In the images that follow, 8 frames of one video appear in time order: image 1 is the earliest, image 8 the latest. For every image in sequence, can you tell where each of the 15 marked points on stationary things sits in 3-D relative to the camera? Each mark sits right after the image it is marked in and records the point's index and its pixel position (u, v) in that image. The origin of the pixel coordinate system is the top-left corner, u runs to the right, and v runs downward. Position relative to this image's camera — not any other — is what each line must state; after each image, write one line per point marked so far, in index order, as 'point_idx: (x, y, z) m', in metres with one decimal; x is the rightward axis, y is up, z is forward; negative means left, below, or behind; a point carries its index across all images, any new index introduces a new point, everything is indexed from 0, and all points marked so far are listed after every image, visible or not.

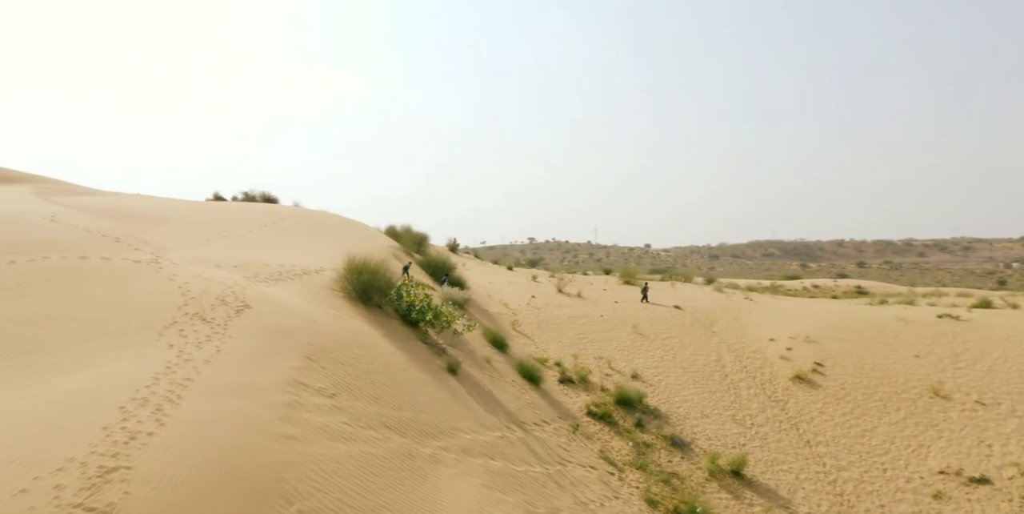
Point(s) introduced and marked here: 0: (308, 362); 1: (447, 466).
0: (-2.5, -1.3, +6.8) m
1: (-0.7, -2.3, +6.1) m
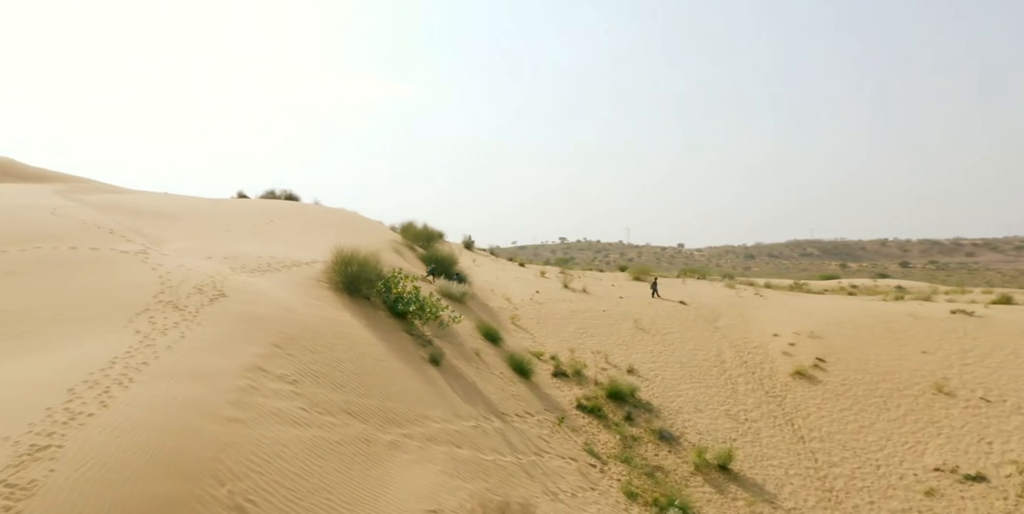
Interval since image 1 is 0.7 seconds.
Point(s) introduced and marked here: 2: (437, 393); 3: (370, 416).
0: (-2.9, -1.1, +6.8) m
1: (-1.1, -2.1, +6.0) m
2: (-1.1, -2.0, +8.4) m
3: (-1.6, -1.8, +6.4) m
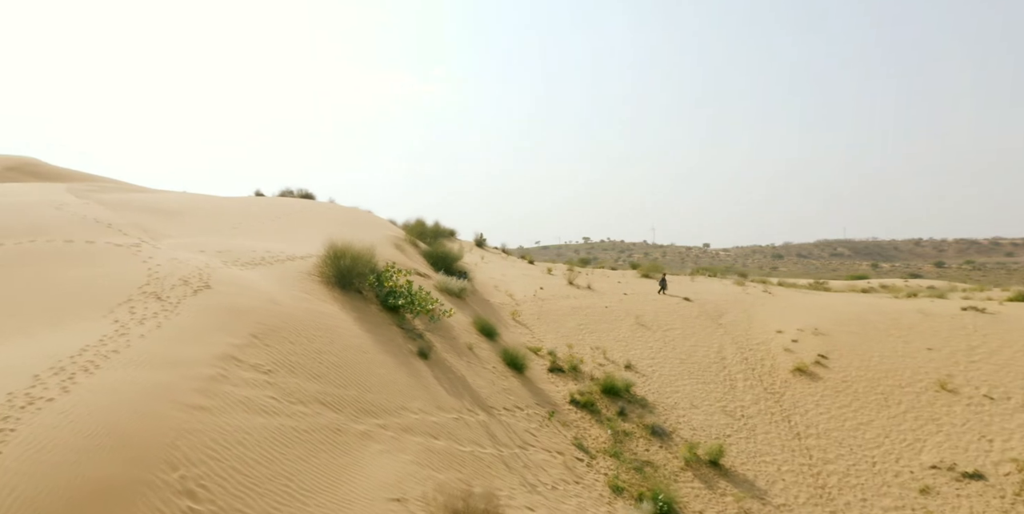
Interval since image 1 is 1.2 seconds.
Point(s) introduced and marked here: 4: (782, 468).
0: (-3.2, -1.0, +6.8) m
1: (-1.4, -2.0, +6.0) m
2: (-1.4, -1.9, +8.4) m
3: (-1.9, -1.7, +6.4) m
4: (+4.6, -3.6, +9.6) m
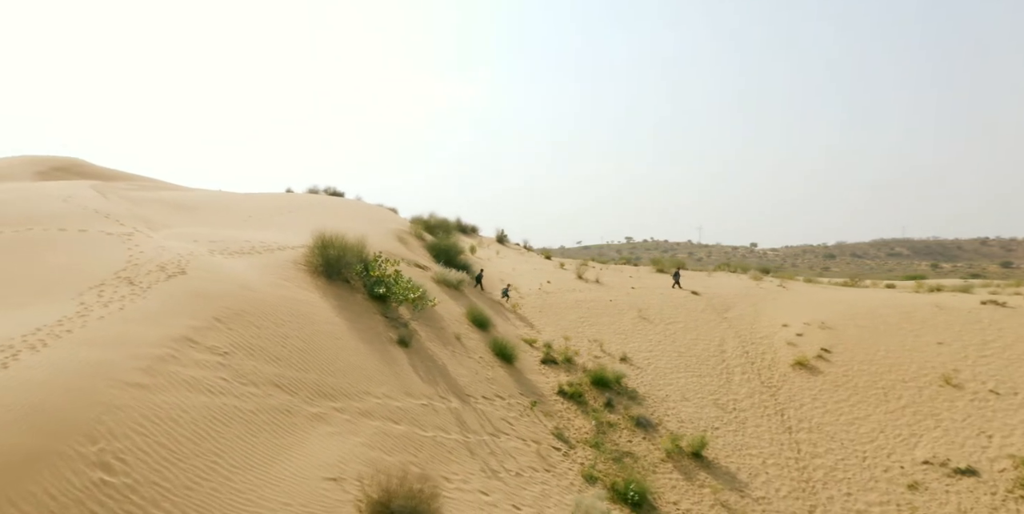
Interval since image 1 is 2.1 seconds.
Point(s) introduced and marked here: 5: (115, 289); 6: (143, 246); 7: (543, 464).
0: (-3.6, -0.8, +6.9) m
1: (-2.0, -1.8, +6.0) m
2: (-1.8, -1.7, +8.4) m
3: (-2.4, -1.5, +6.4) m
4: (+4.2, -3.4, +9.3) m
5: (-5.2, -0.4, +7.3) m
6: (-6.6, +0.2, +10.0) m
7: (+0.4, -3.0, +8.2) m
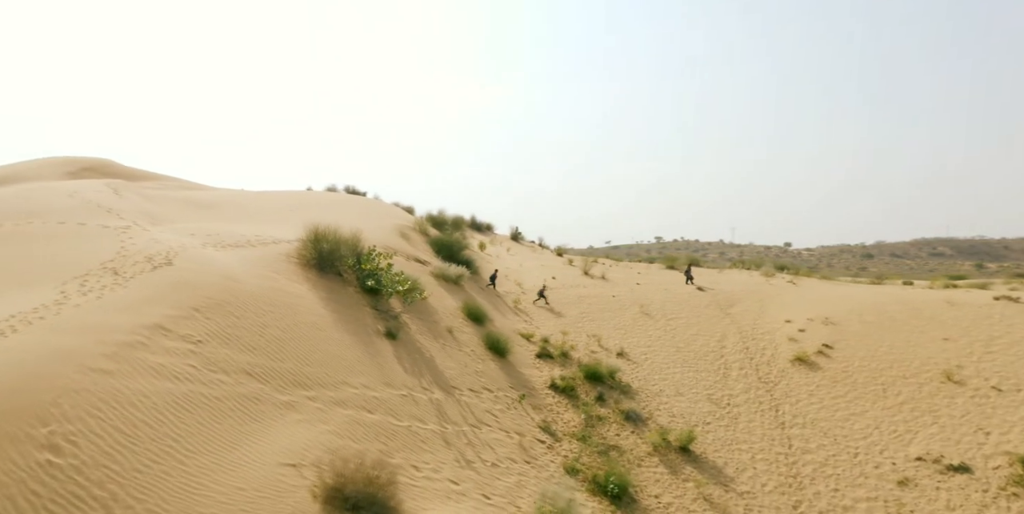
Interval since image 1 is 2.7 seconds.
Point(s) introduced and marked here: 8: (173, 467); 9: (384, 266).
0: (-4.0, -0.7, +6.9) m
1: (-2.3, -1.7, +6.0) m
2: (-2.1, -1.6, +8.4) m
3: (-2.7, -1.4, +6.4) m
4: (+4.0, -3.3, +9.2) m
5: (-5.5, -0.3, +7.4) m
6: (-6.8, +0.3, +10.2) m
7: (+0.2, -2.9, +8.1) m
8: (-2.6, -1.6, +4.3) m
9: (-2.9, -0.2, +12.6) m
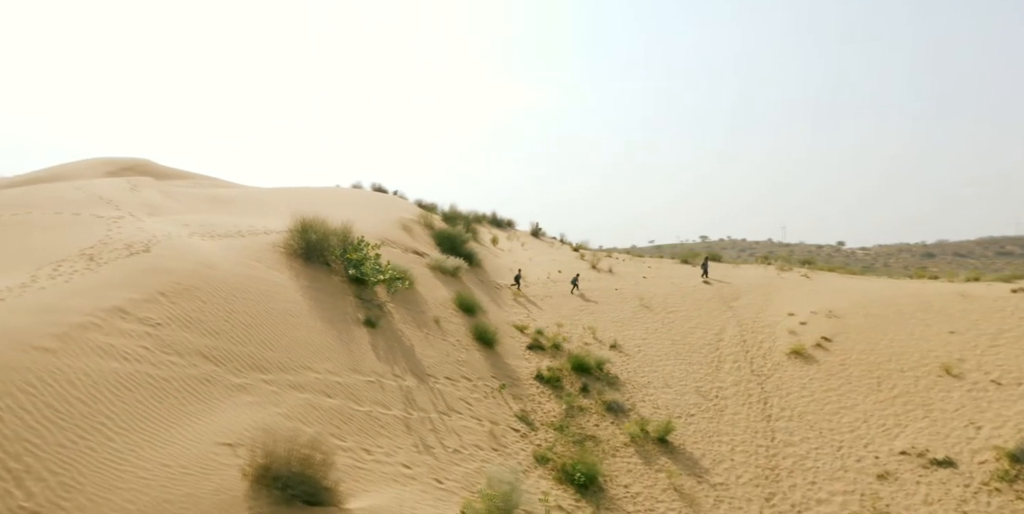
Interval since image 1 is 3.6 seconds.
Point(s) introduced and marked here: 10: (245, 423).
0: (-4.5, -0.5, +7.0) m
1: (-2.8, -1.5, +6.1) m
2: (-2.5, -1.4, +8.4) m
3: (-3.3, -1.2, +6.5) m
4: (+3.6, -3.1, +9.0) m
5: (-5.9, -0.1, +7.6) m
6: (-7.2, +0.5, +10.4) m
7: (-0.3, -2.7, +8.1) m
8: (-3.2, -1.4, +4.4) m
9: (-3.1, 0.0, +12.6) m
10: (-2.6, -1.6, +5.4) m
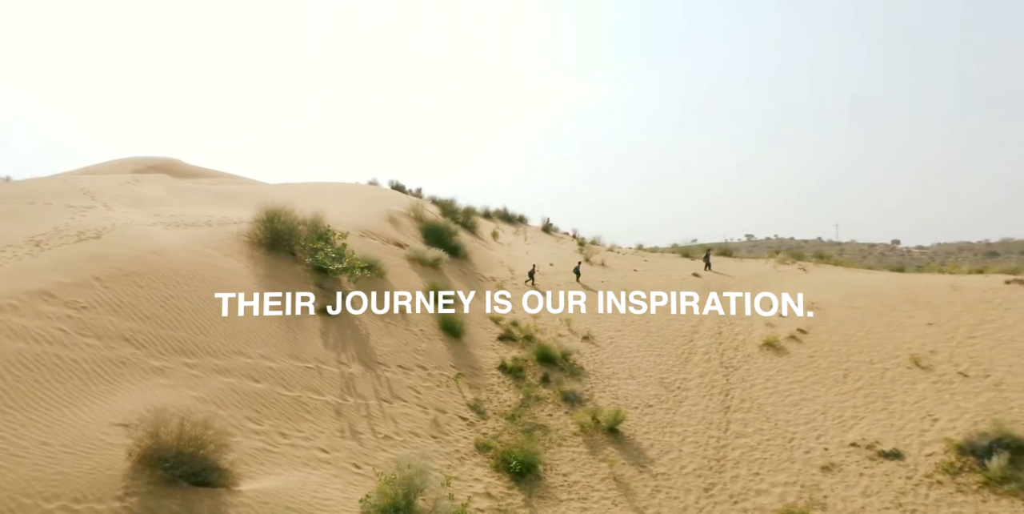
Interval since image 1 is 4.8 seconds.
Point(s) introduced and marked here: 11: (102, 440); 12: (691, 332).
0: (-5.3, -0.3, +7.1) m
1: (-3.7, -1.3, +6.1) m
2: (-3.4, -1.2, +8.4) m
3: (-4.2, -1.0, +6.5) m
4: (+2.7, -2.9, +8.9) m
5: (-6.8, +0.1, +7.7) m
6: (-8.0, +0.7, +10.5) m
7: (-1.1, -2.5, +8.0) m
8: (-4.2, -1.3, +4.4) m
9: (-3.9, +0.3, +12.6) m
10: (-3.5, -1.4, +5.4) m
11: (-3.4, -1.5, +4.7) m
12: (+4.6, -1.9, +14.4) m
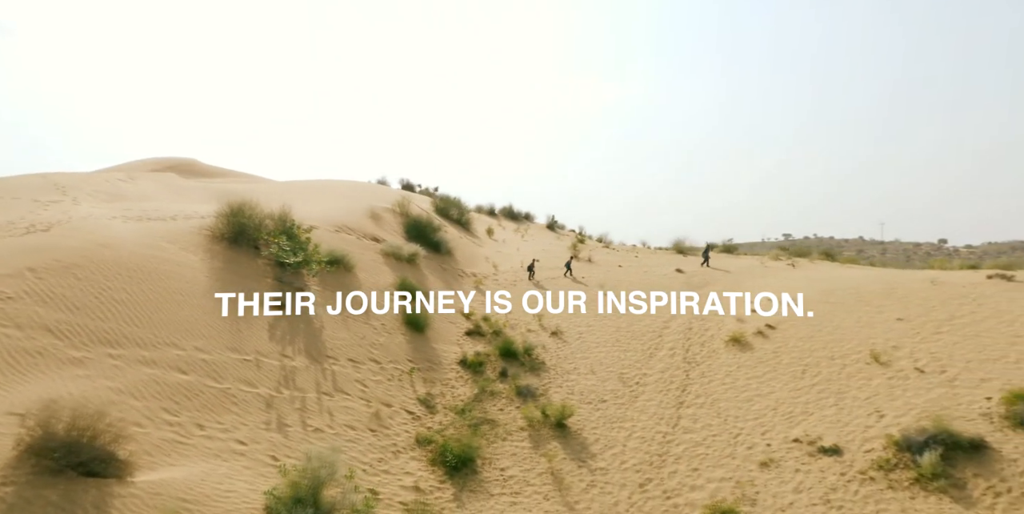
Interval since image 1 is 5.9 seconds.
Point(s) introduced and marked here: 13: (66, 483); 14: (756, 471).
0: (-6.2, -0.2, +7.1) m
1: (-4.6, -1.2, +6.1) m
2: (-4.2, -1.1, +8.4) m
3: (-5.1, -0.9, +6.6) m
4: (+1.9, -2.8, +8.8) m
5: (-7.7, +0.2, +7.8) m
6: (-8.8, +0.9, +10.6) m
7: (-2.0, -2.4, +8.0) m
8: (-5.1, -1.2, +4.4) m
9: (-4.7, +0.4, +12.6) m
10: (-4.4, -1.3, +5.4) m
11: (-4.4, -1.4, +4.7) m
12: (+3.8, -1.8, +14.3) m
13: (-3.5, -1.8, +4.5) m
14: (+3.2, -2.8, +7.4) m
